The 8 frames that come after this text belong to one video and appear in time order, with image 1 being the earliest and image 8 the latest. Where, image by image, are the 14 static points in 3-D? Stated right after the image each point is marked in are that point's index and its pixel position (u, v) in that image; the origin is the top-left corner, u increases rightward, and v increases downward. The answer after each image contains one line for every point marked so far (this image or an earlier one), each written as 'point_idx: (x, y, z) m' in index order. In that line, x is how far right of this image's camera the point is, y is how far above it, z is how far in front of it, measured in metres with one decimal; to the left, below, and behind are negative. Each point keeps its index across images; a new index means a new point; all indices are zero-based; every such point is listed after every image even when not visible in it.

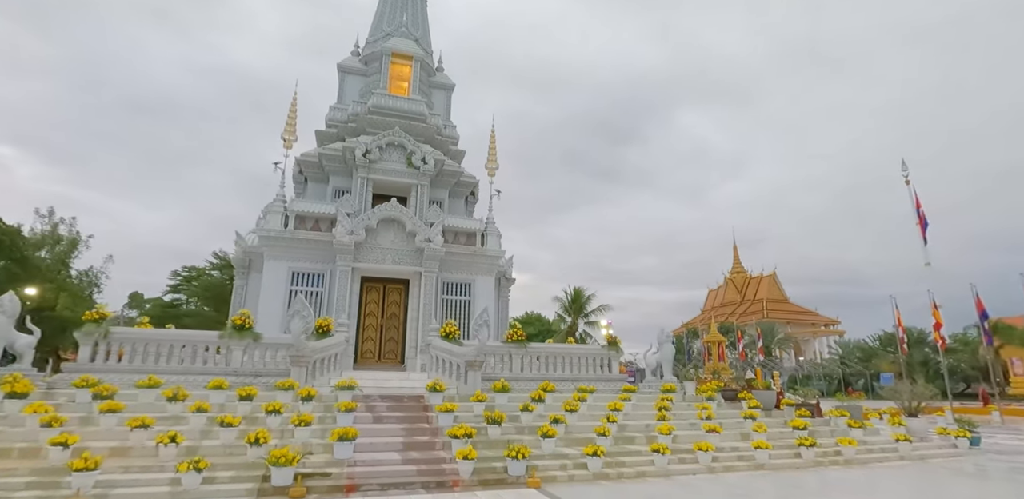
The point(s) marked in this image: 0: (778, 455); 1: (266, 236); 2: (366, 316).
0: (+4.5, -3.4, +9.0) m
1: (-6.7, +0.4, +14.6) m
2: (-4.0, -1.9, +15.2) m
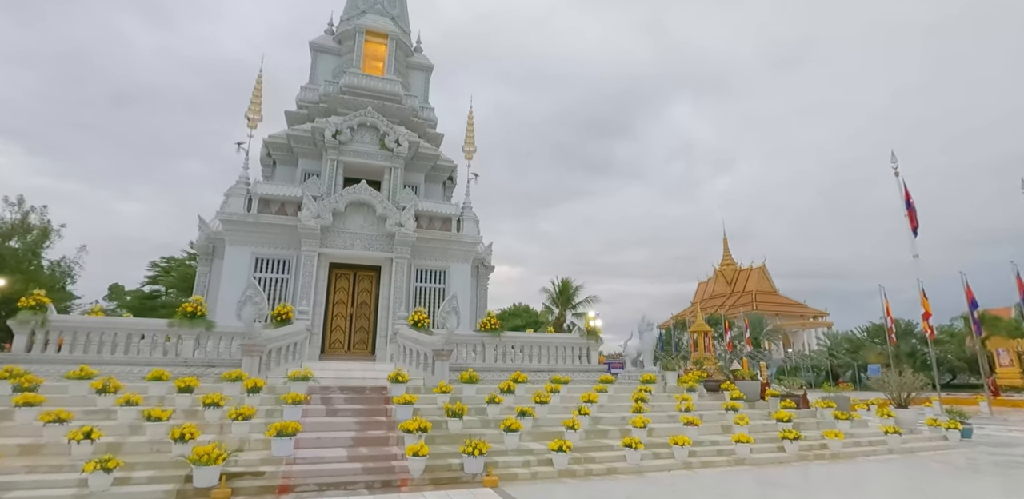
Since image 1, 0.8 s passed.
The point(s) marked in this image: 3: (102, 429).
0: (+3.9, -3.1, +8.4) m
1: (-7.3, +0.8, +13.8) m
2: (-4.7, -1.5, +14.5) m
3: (-5.5, -2.4, +7.3) m
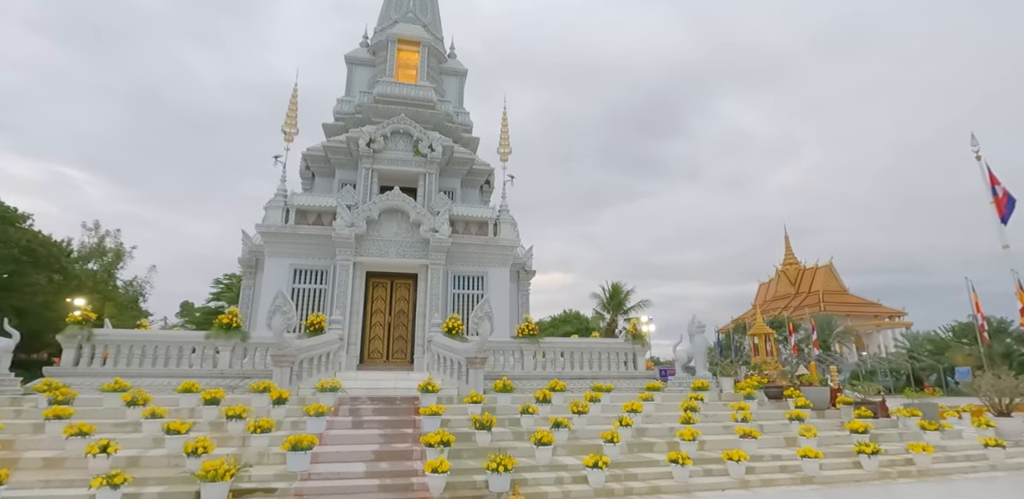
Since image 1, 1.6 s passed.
0: (+4.4, -2.9, +7.4) m
1: (-6.4, +0.5, +13.9) m
2: (-3.6, -1.7, +14.2) m
3: (-5.1, -2.6, +7.2) m
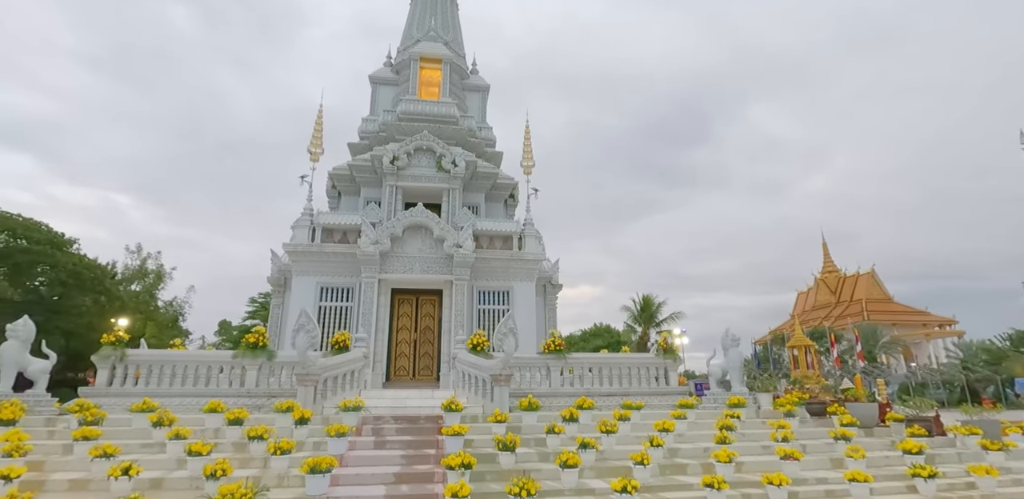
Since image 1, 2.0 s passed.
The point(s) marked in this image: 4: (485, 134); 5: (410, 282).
0: (+4.7, -3.0, +6.9) m
1: (-5.7, 0.0, +14.0) m
2: (-2.9, -2.1, +14.2) m
3: (-4.8, -2.8, +7.2) m
4: (-0.9, +4.0, +18.8) m
5: (-2.7, -0.9, +14.2) m
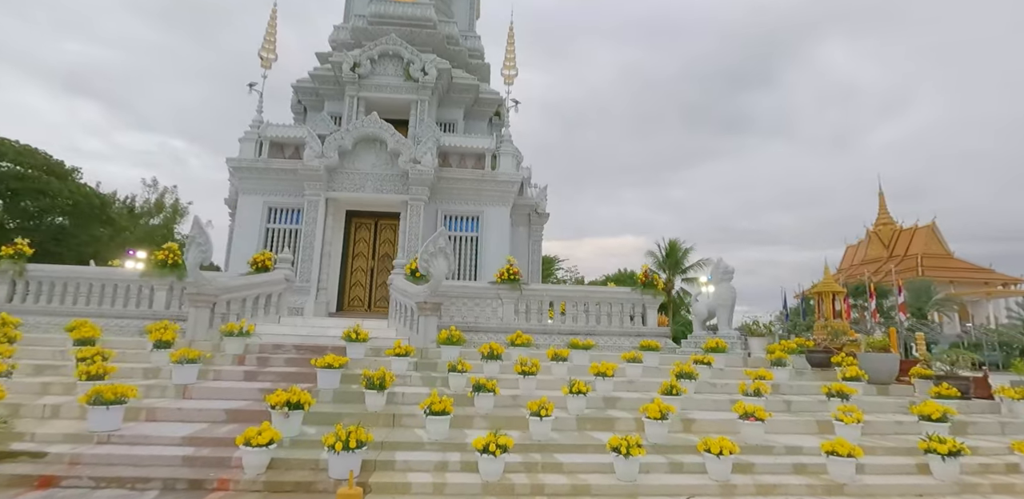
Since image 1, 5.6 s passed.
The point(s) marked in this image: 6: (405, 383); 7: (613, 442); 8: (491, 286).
0: (+3.3, -1.9, +4.9) m
1: (-6.5, +2.0, +12.5) m
2: (-3.7, -0.2, +12.6) m
3: (-6.1, -1.5, +5.9) m
4: (-1.2, +6.3, +16.5) m
5: (-3.4, +1.1, +12.5) m
6: (-1.3, -1.7, +6.7) m
7: (+0.9, -1.6, +4.5) m
8: (-0.4, -0.7, +9.8) m
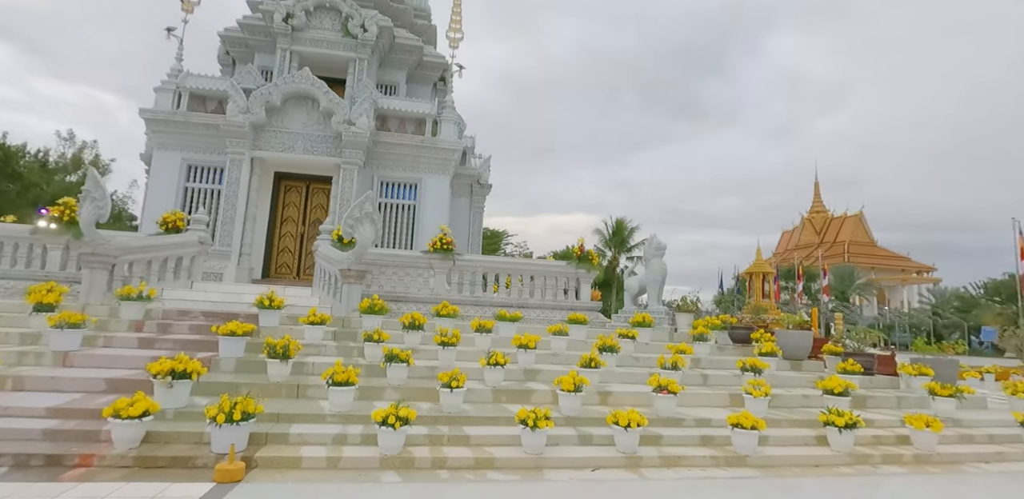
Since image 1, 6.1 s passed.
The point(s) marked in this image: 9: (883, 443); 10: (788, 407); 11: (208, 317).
0: (+2.5, -1.7, +5.0) m
1: (-7.8, +2.8, +11.5) m
2: (-5.1, +0.6, +12.0) m
3: (-7.0, -0.9, +5.1) m
4: (-2.8, +7.2, +15.7) m
5: (-4.8, +1.9, +11.8) m
6: (-2.3, -1.2, +6.4) m
7: (+0.1, -1.3, +4.4) m
8: (-1.6, -0.1, +9.5) m
9: (+3.6, -1.8, +5.2) m
10: (+3.1, -1.7, +5.8) m
11: (-4.2, -0.9, +7.2) m
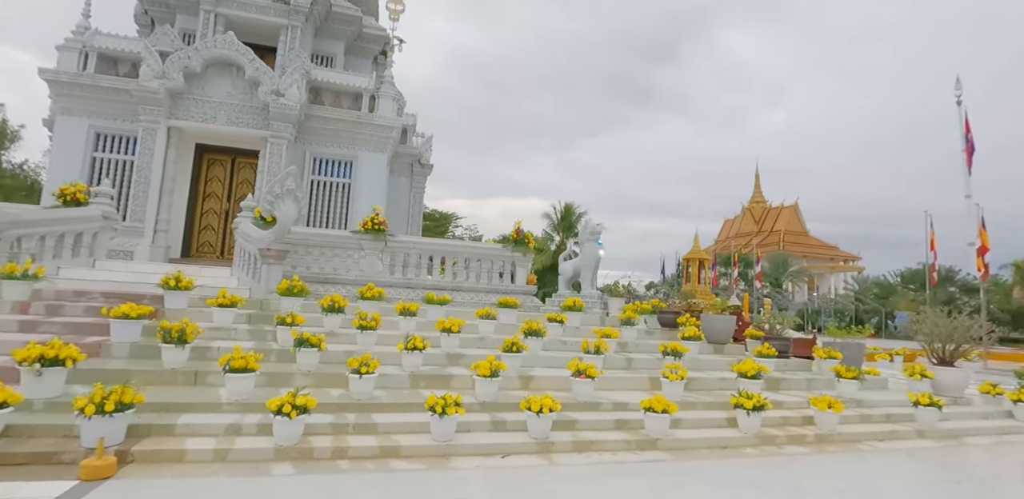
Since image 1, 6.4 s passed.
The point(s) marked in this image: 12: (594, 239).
0: (+1.7, -1.6, +5.0) m
1: (-9.0, +3.3, +10.5) m
2: (-6.4, +1.1, +11.2) m
3: (-7.7, -0.6, +4.3) m
4: (-4.3, +7.7, +15.0) m
5: (-6.1, +2.3, +11.1) m
6: (-3.1, -1.0, +6.0) m
7: (-0.6, -1.2, +4.2) m
8: (-2.7, +0.2, +9.1) m
9: (+2.8, -1.7, +5.3) m
10: (+2.2, -1.5, +5.9) m
11: (-5.1, -0.6, +6.7) m
12: (+1.3, +0.2, +9.0) m
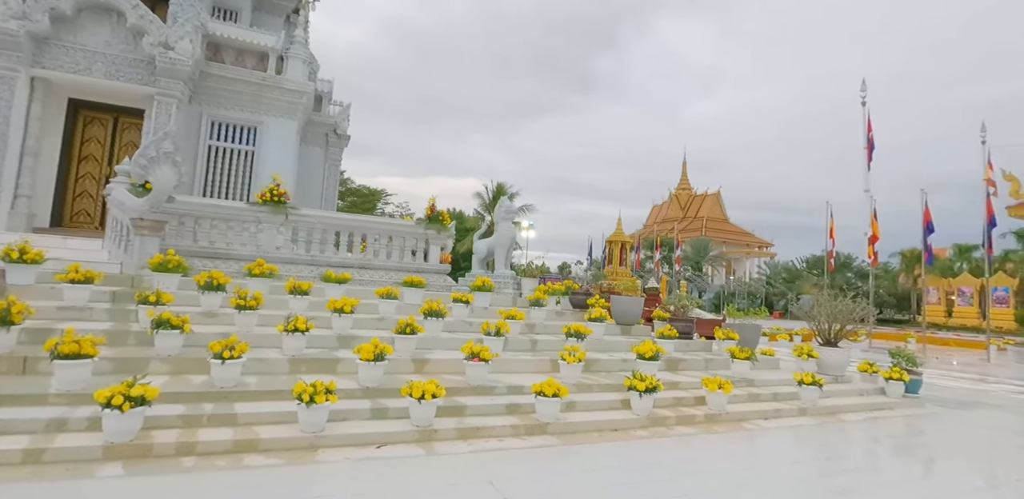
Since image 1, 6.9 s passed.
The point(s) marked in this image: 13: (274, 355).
0: (+0.8, -1.4, +4.9) m
1: (-10.4, +3.9, +8.9) m
2: (-8.0, +1.7, +10.0) m
3: (-8.5, -0.3, +3.0) m
4: (-6.2, +8.4, +13.8) m
5: (-7.6, +2.9, +9.9) m
6: (-4.2, -0.6, +5.3) m
7: (-1.4, -1.0, +3.8) m
8: (-4.1, +0.7, +8.4) m
9: (+1.8, -1.5, +5.4) m
10: (+1.1, -1.3, +5.9) m
11: (-6.2, -0.2, +5.7) m
12: (-0.1, +0.5, +8.8) m
13: (-2.1, -0.9, +4.8) m
